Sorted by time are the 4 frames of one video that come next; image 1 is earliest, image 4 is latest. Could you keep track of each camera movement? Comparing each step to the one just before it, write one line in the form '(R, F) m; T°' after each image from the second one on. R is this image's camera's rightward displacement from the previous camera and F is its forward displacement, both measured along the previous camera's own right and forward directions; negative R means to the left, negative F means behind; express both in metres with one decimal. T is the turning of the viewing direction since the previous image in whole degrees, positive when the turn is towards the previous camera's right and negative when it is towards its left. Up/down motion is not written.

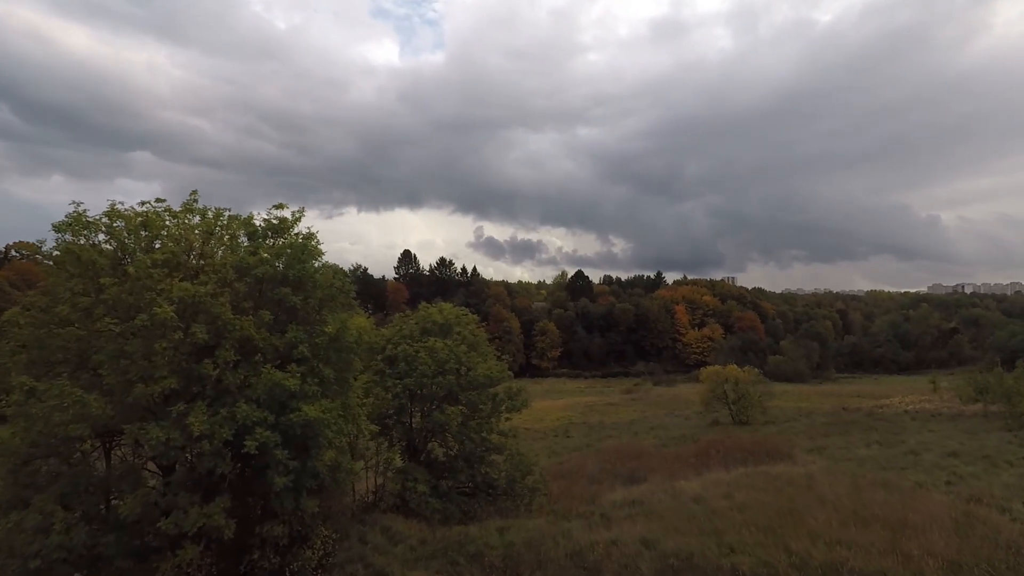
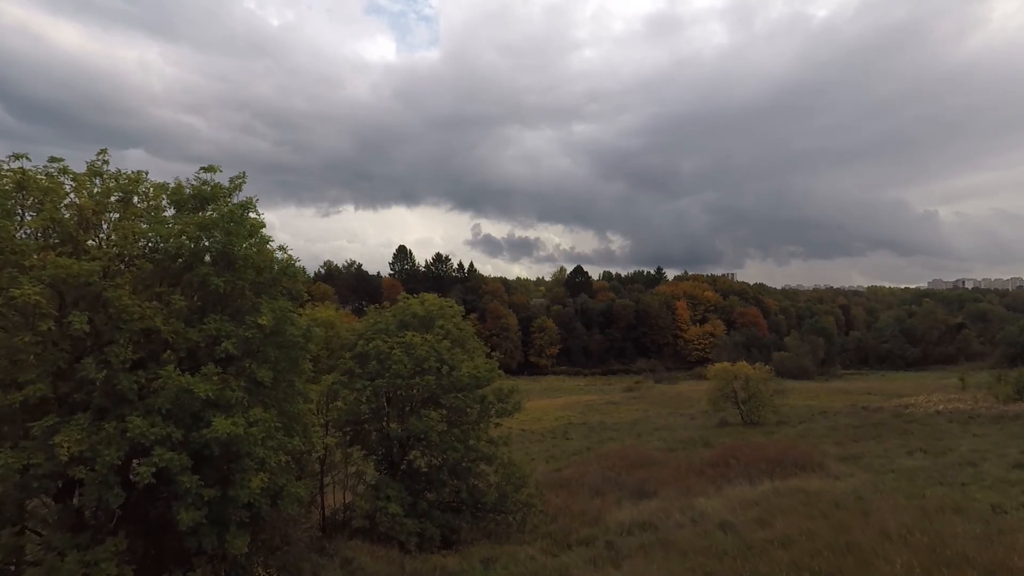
(+0.3, +2.6) m; 0°
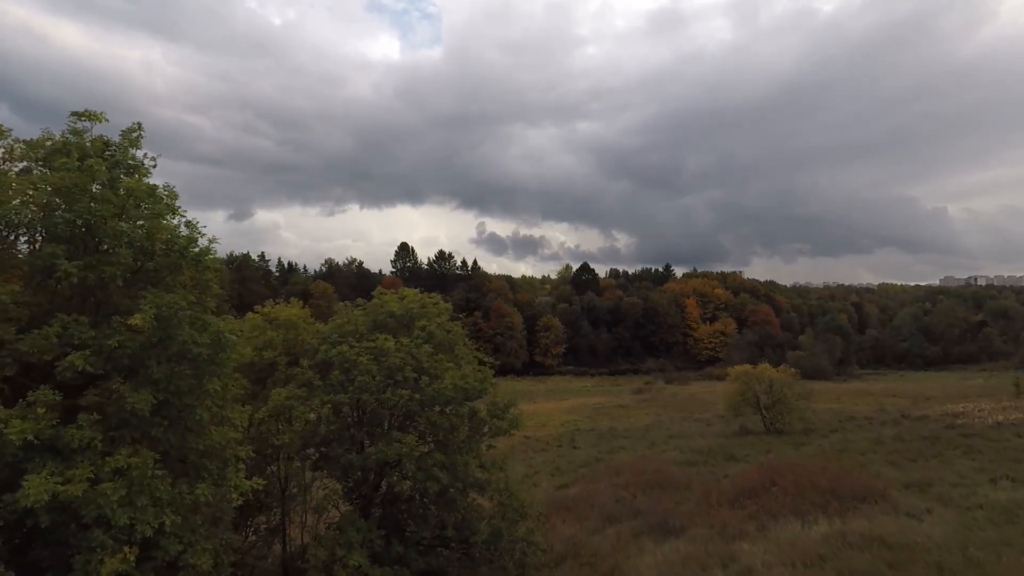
(+0.3, +3.1) m; -1°
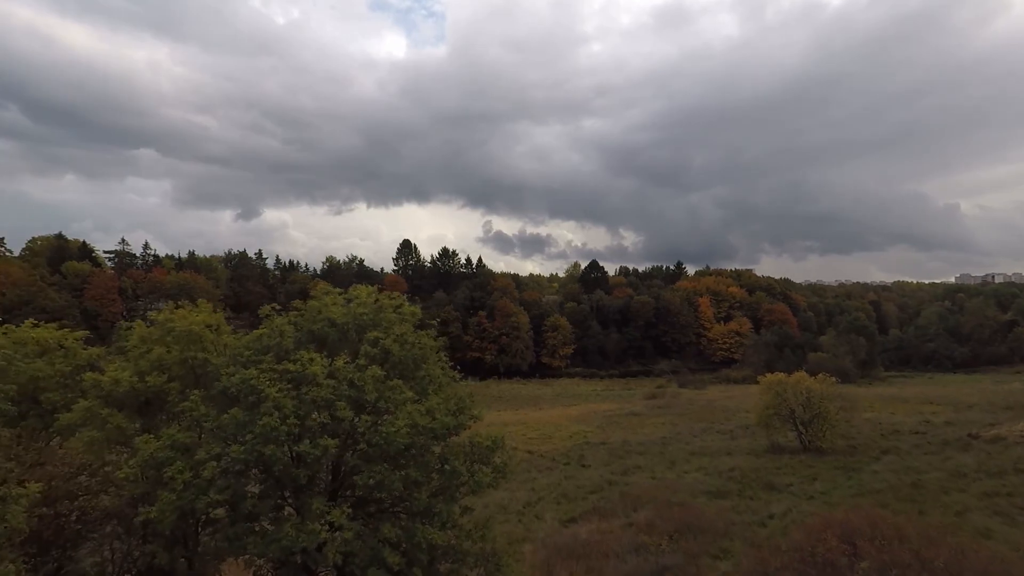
(+0.4, +4.2) m; -1°
